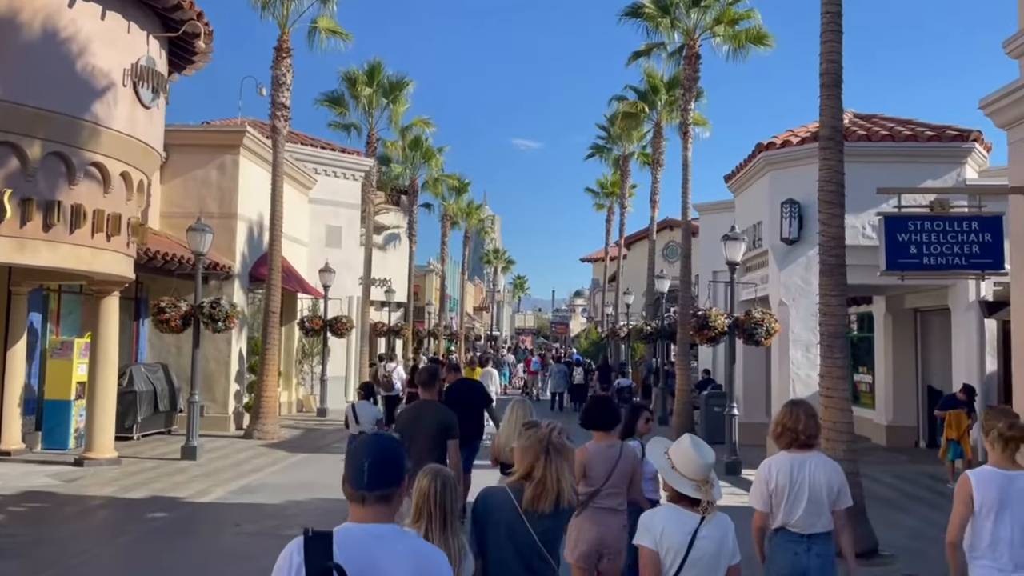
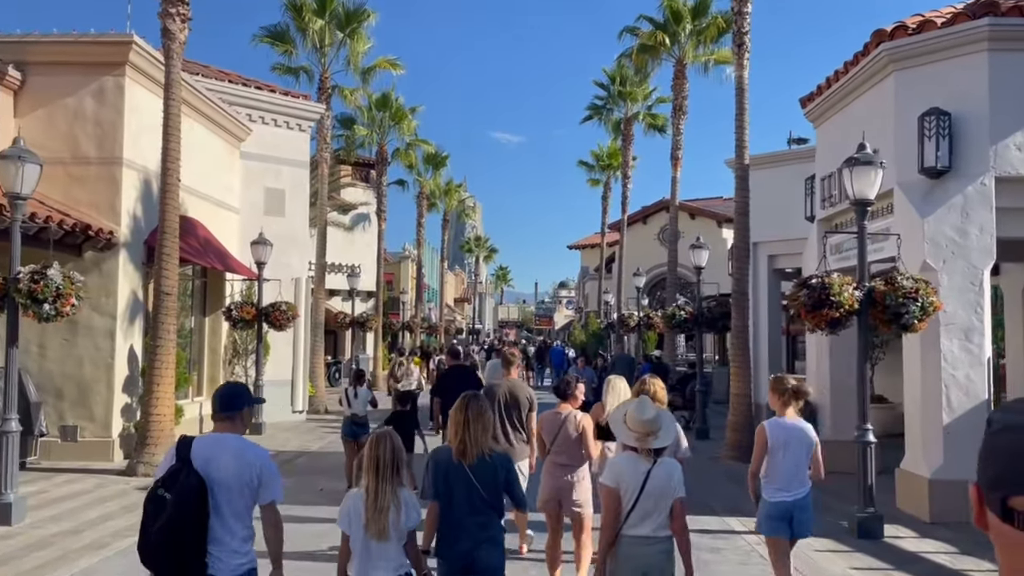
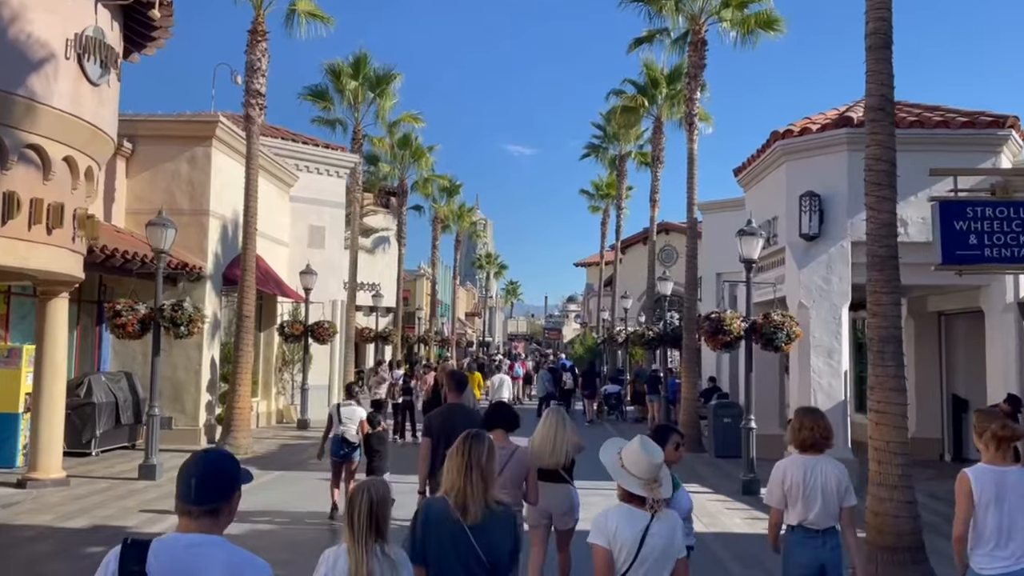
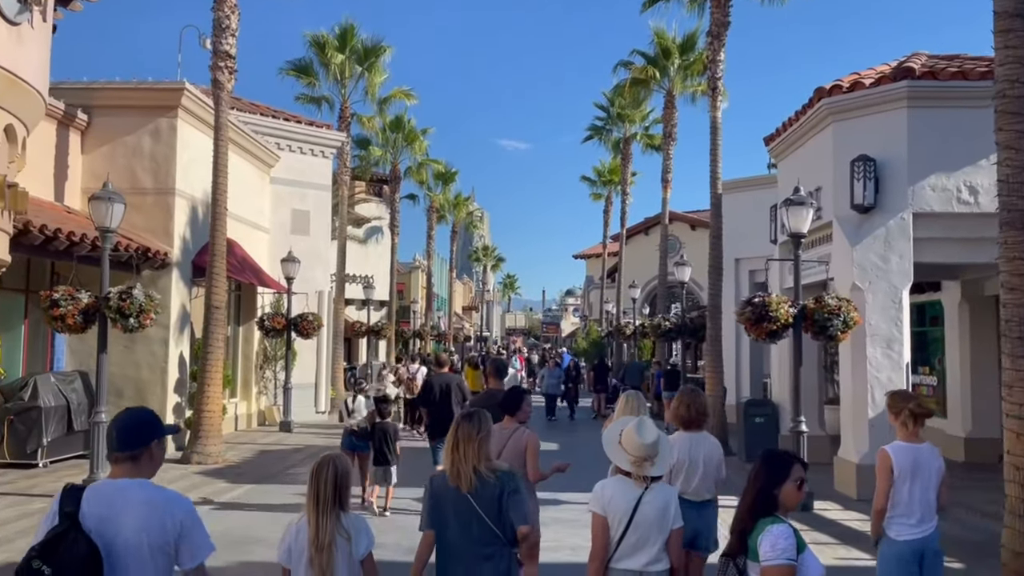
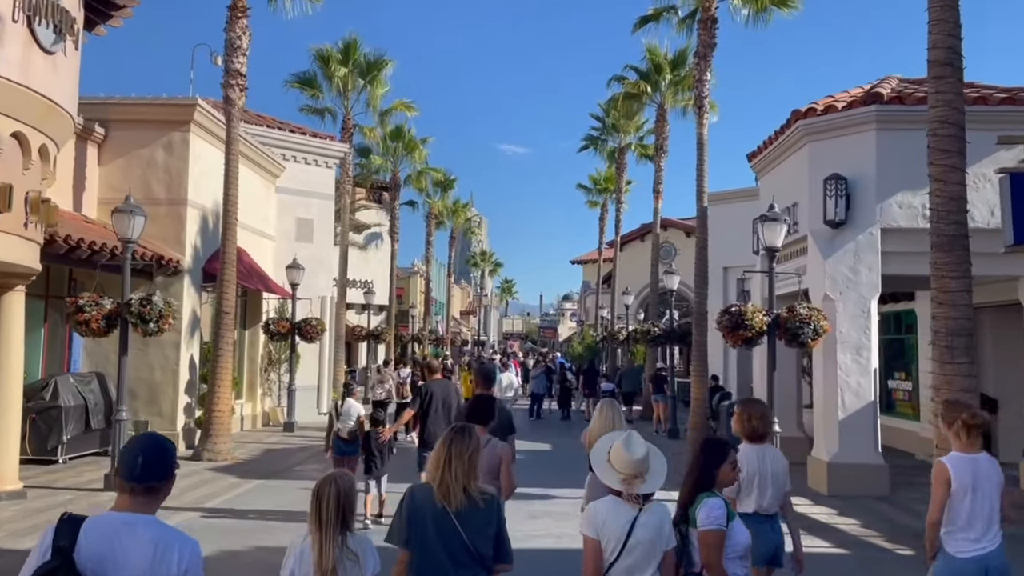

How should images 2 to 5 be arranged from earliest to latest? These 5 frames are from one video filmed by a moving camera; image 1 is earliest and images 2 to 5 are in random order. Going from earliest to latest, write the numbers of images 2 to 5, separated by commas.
3, 5, 4, 2
